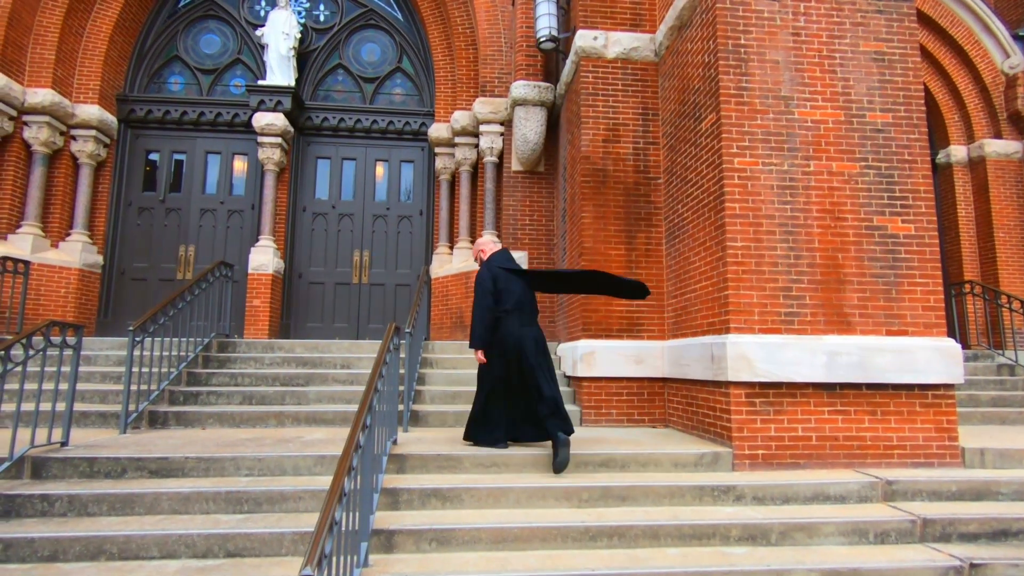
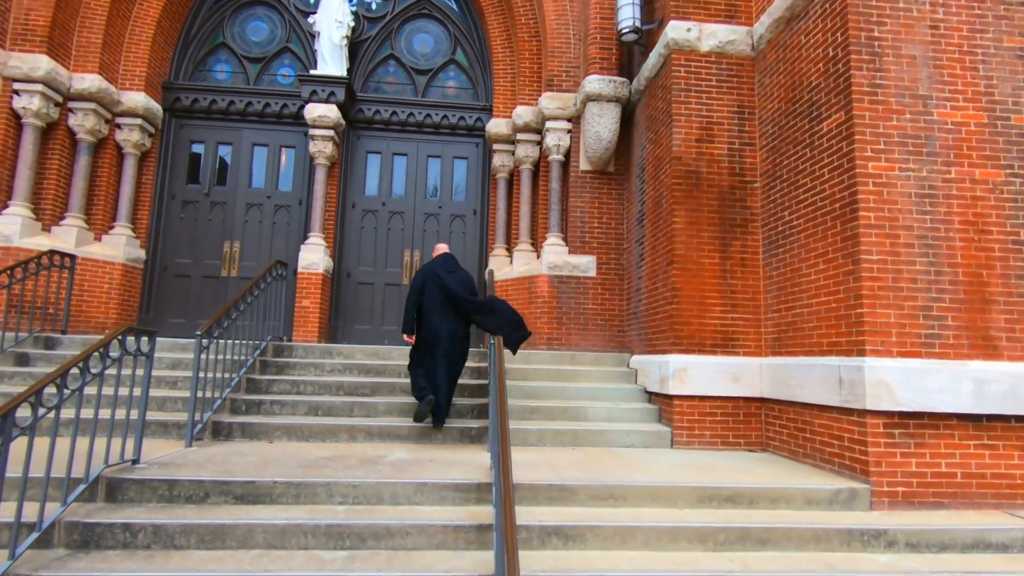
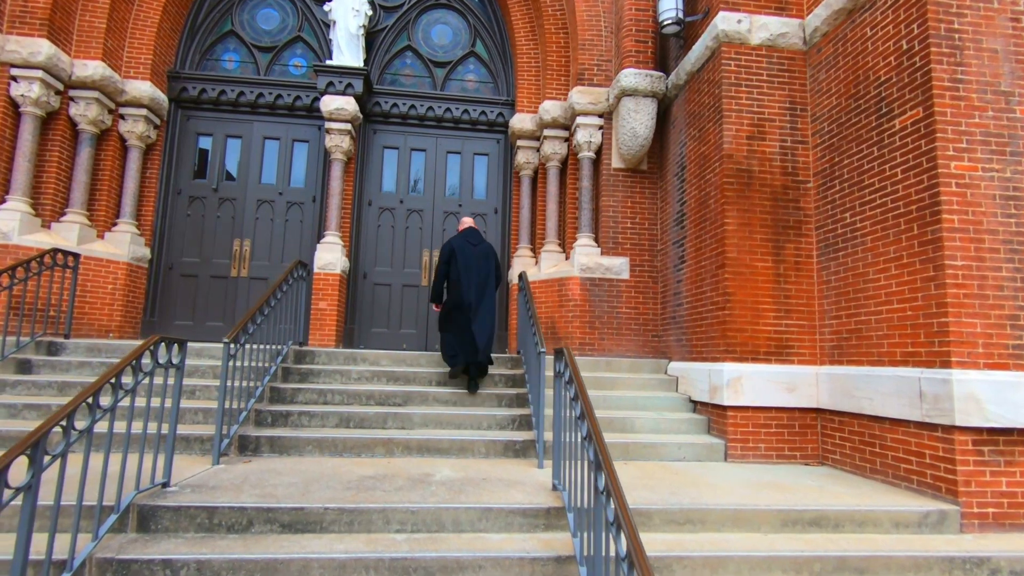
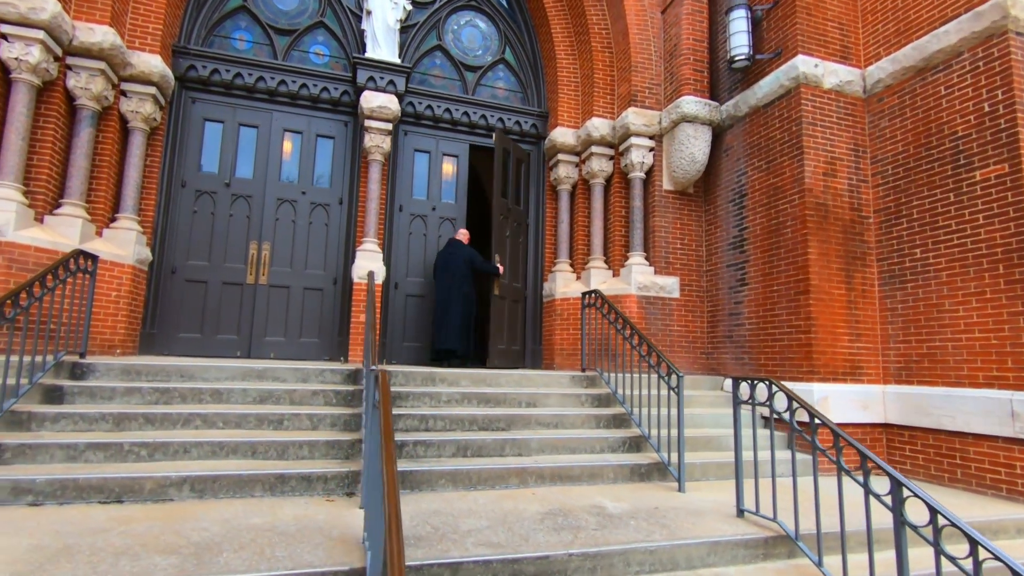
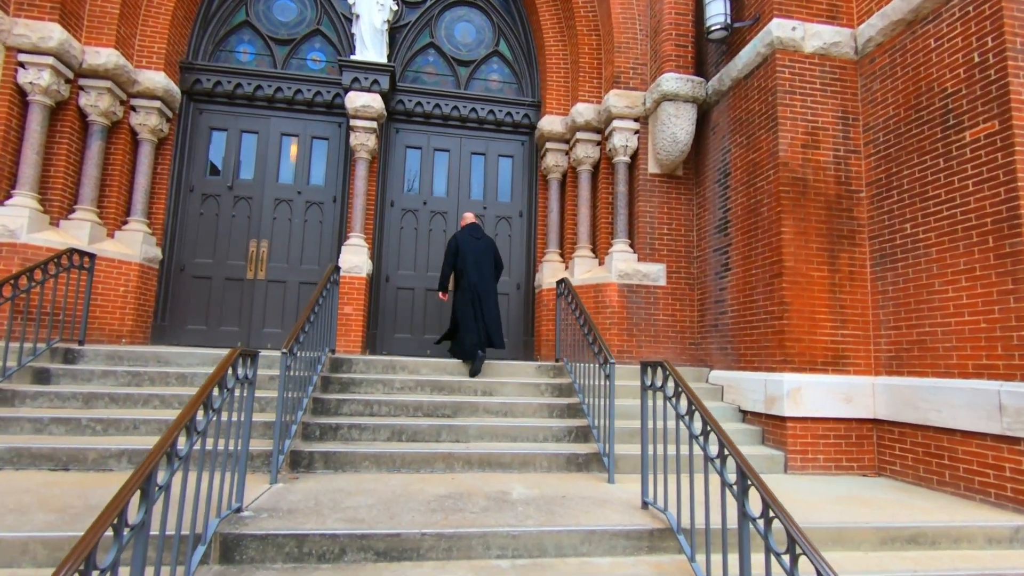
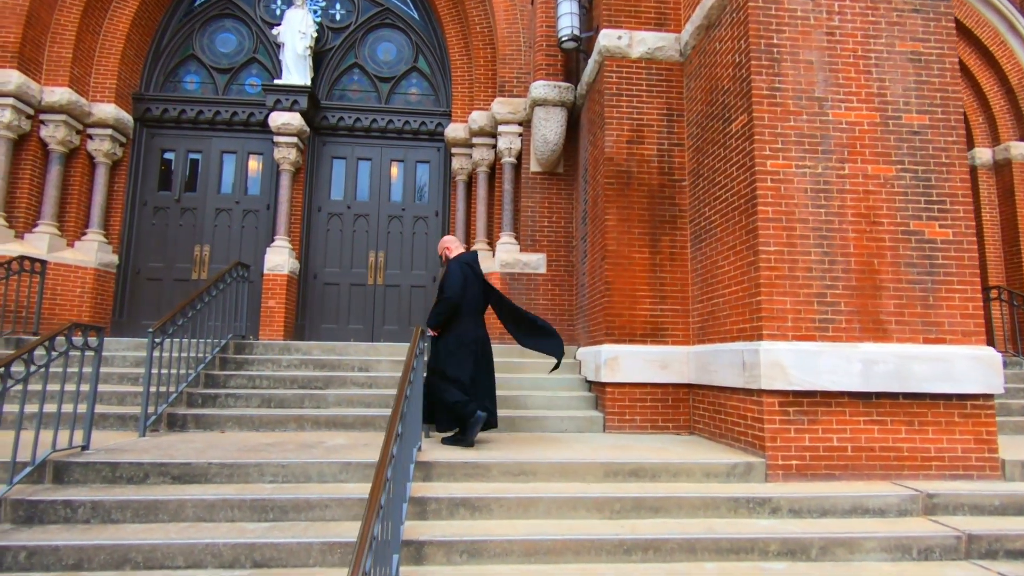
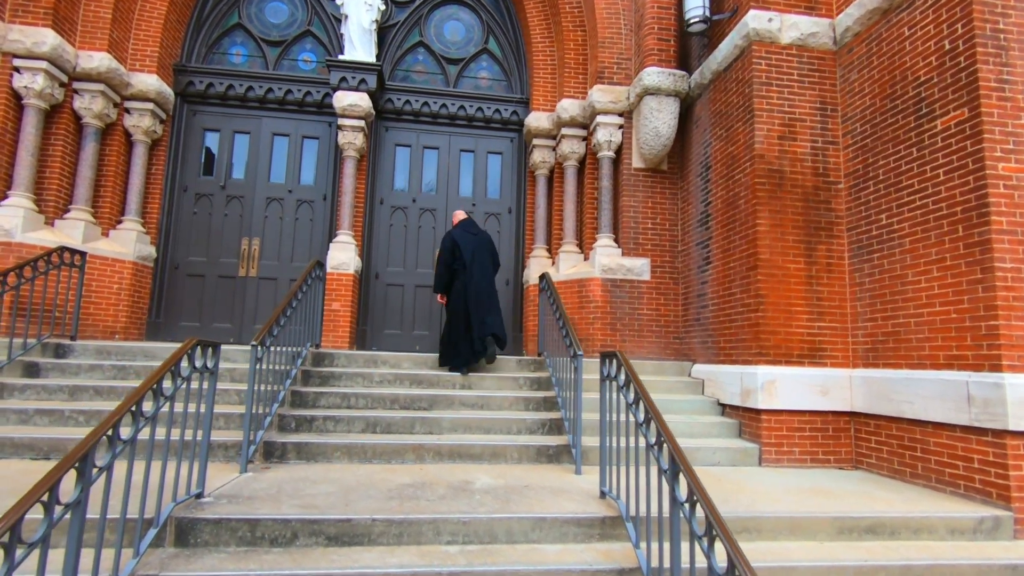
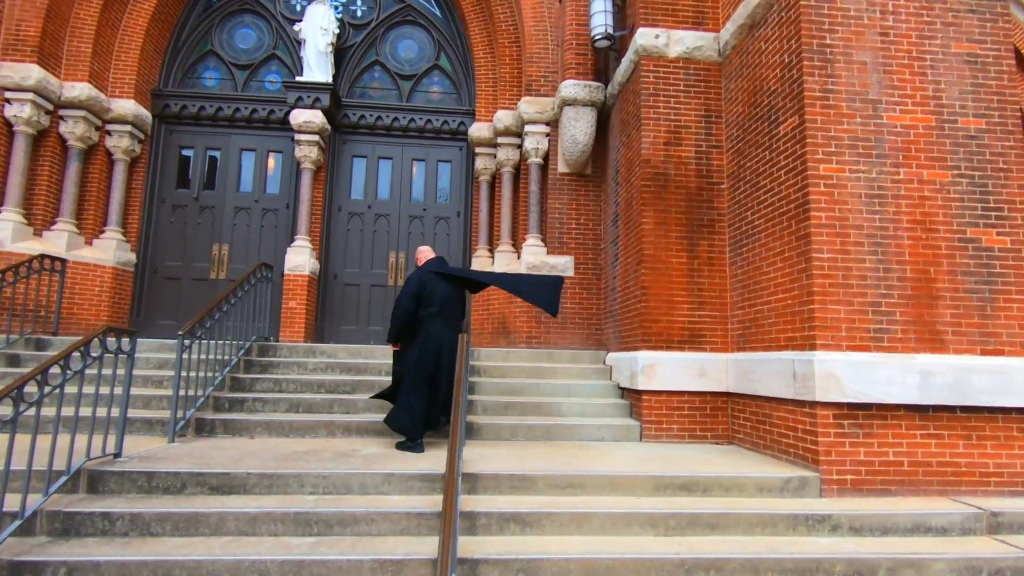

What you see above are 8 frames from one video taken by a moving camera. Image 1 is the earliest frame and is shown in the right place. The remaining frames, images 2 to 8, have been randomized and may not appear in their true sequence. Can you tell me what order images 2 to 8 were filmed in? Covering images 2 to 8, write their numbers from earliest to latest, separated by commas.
6, 8, 2, 3, 7, 5, 4
